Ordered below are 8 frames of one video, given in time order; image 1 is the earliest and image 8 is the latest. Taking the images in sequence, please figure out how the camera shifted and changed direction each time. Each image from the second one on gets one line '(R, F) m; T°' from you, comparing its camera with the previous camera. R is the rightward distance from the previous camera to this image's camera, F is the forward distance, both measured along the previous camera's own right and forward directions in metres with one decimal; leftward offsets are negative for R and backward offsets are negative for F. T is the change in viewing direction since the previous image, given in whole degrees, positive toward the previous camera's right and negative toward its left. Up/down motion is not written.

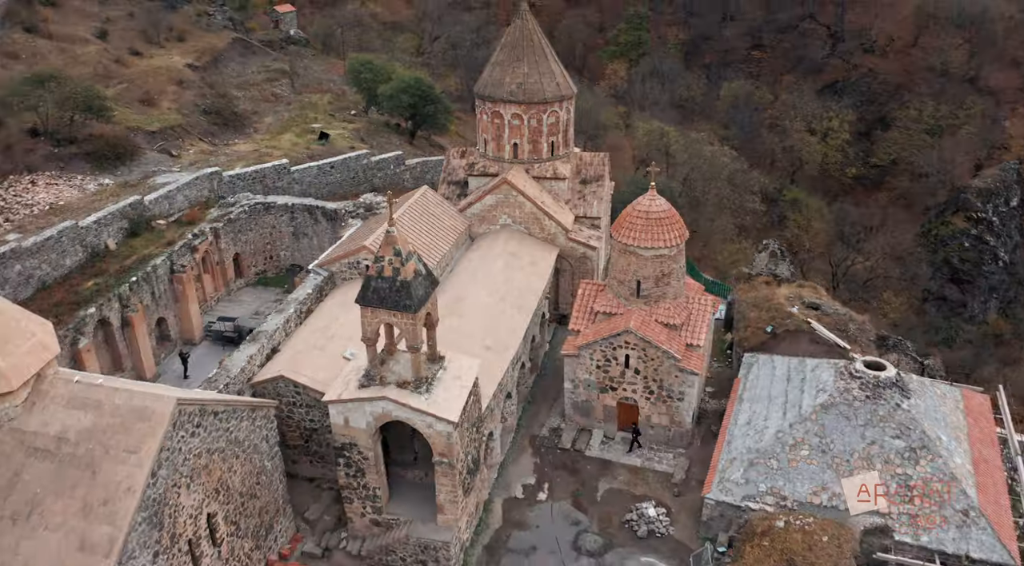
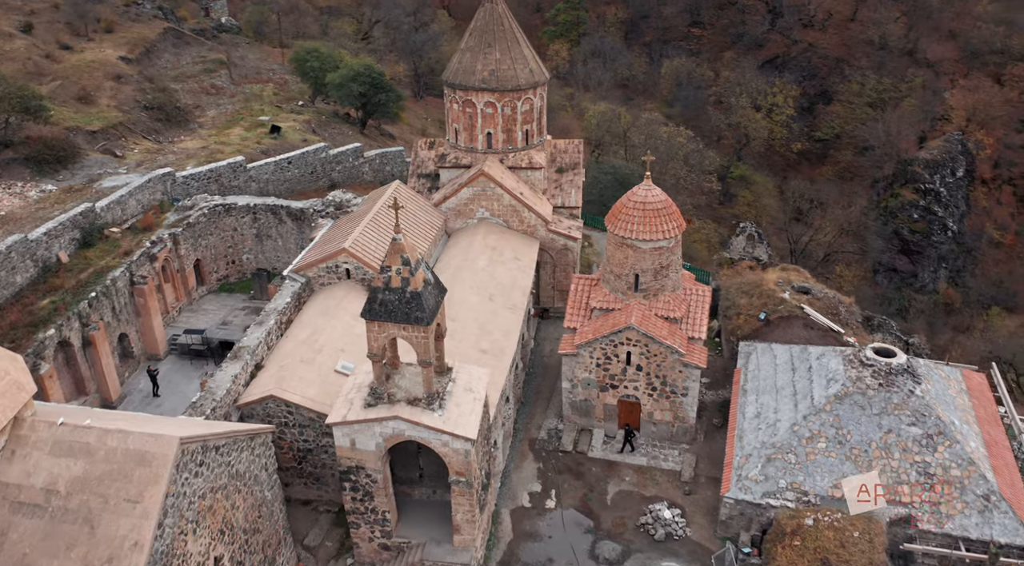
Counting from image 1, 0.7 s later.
(-1.2, +0.9) m; +4°
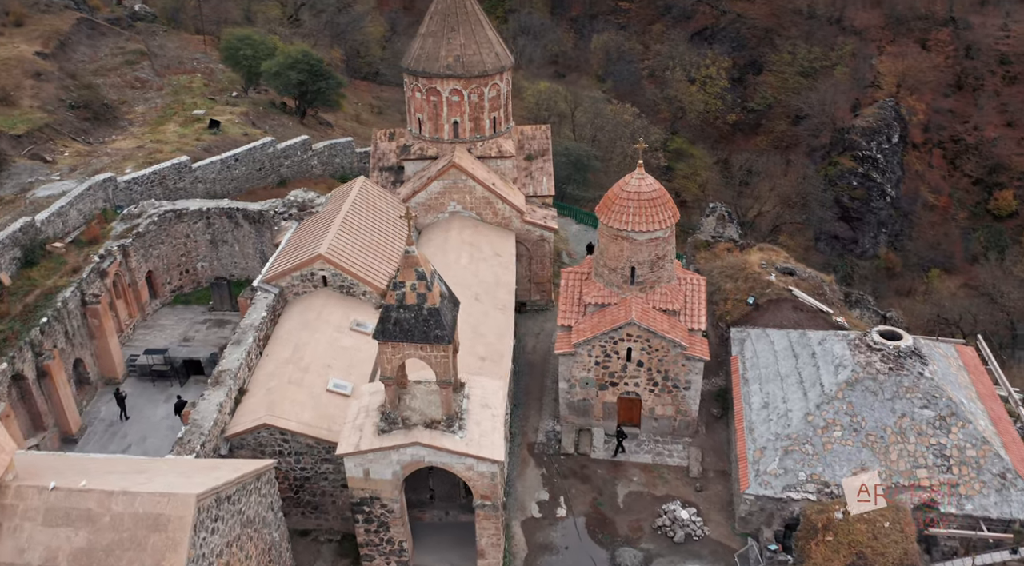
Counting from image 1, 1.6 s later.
(-1.4, +1.0) m; +5°
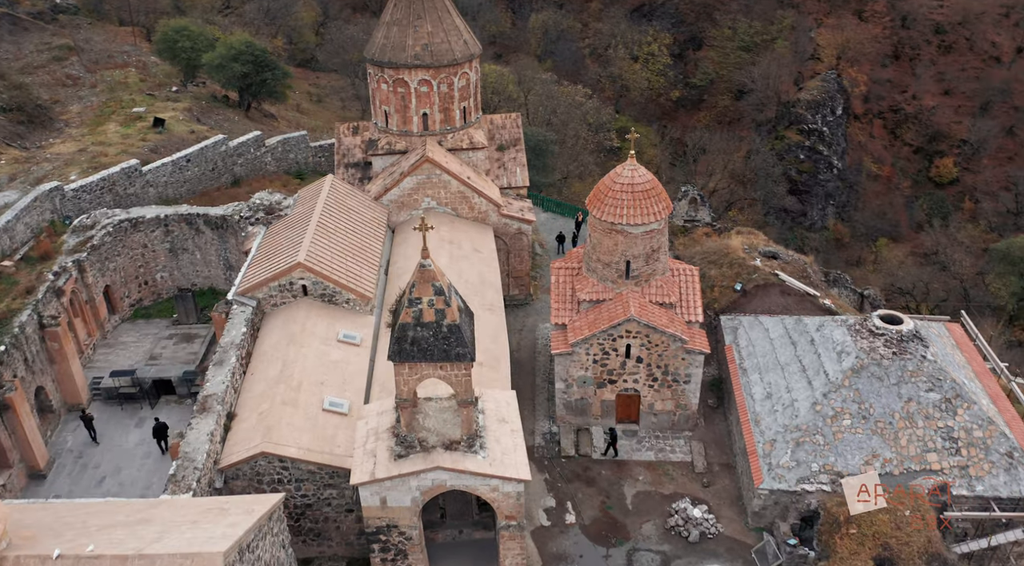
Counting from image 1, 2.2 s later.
(-1.1, +0.7) m; +4°
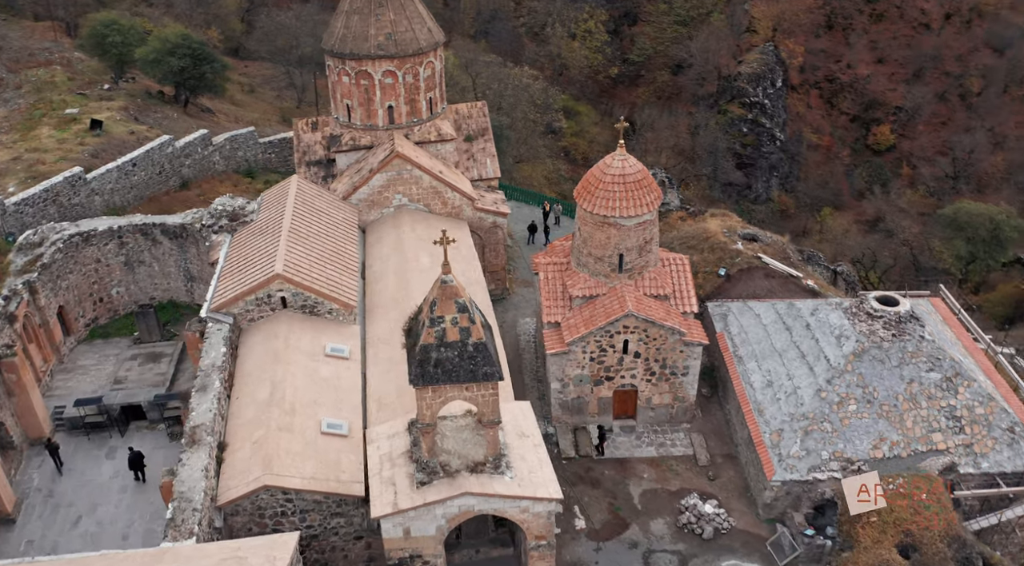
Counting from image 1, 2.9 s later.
(-1.1, +0.7) m; +4°
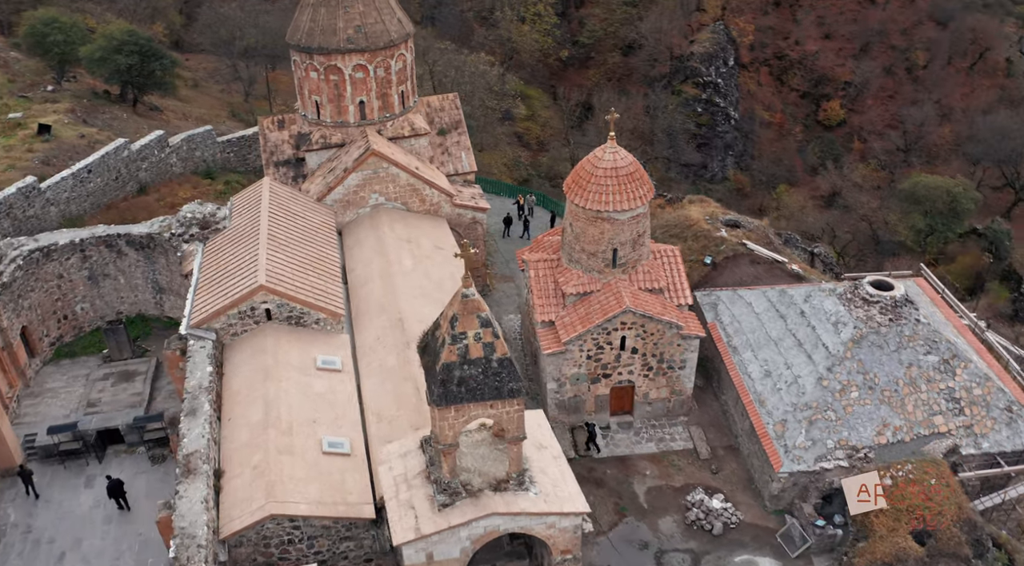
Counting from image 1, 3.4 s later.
(-0.8, +0.5) m; +3°
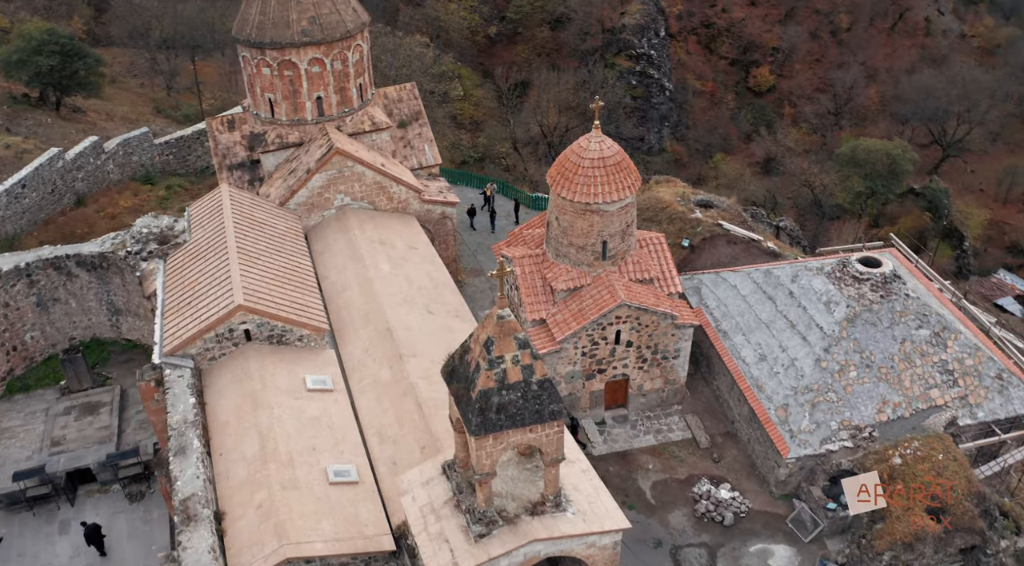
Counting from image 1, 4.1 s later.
(-1.1, +0.6) m; +5°
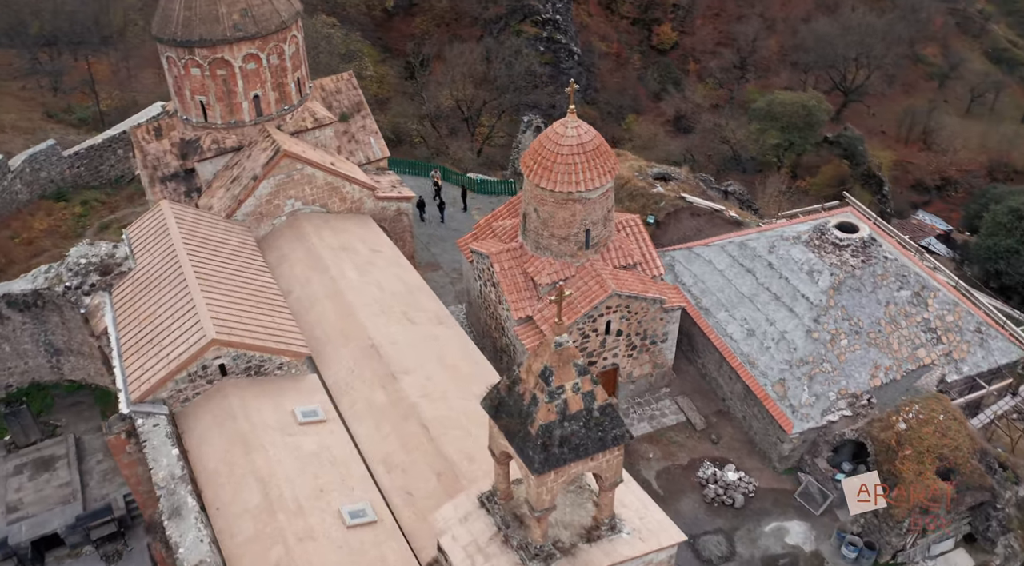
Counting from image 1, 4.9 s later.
(-1.4, +0.8) m; +6°
